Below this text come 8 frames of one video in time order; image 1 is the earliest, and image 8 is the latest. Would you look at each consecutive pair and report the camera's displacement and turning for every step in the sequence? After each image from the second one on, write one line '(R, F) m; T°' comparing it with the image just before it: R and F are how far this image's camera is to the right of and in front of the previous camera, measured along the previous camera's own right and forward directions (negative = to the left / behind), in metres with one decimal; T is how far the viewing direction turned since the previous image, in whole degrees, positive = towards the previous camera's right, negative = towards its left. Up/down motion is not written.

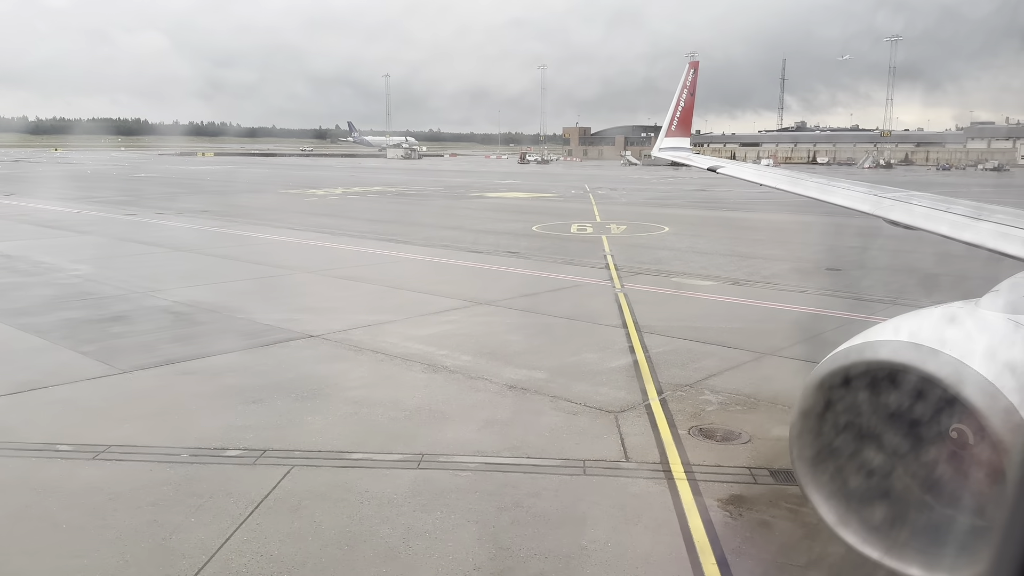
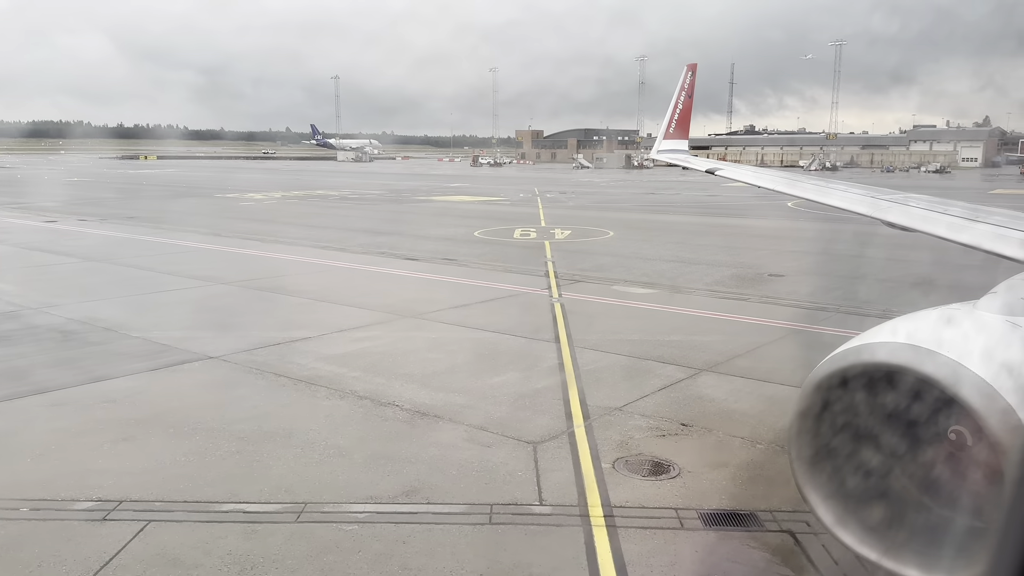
(+0.5, +0.9) m; +3°
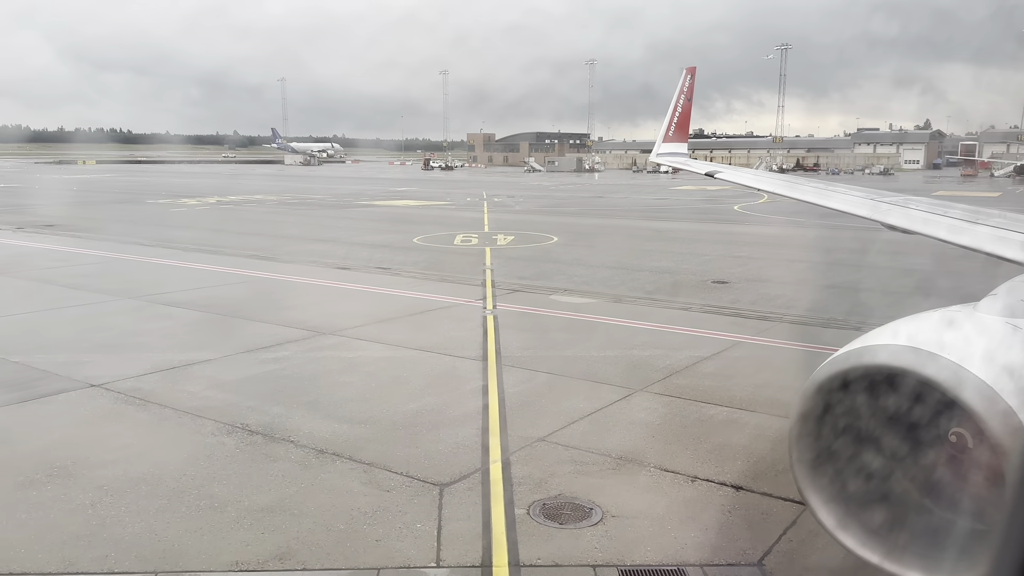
(+0.4, +0.9) m; +3°
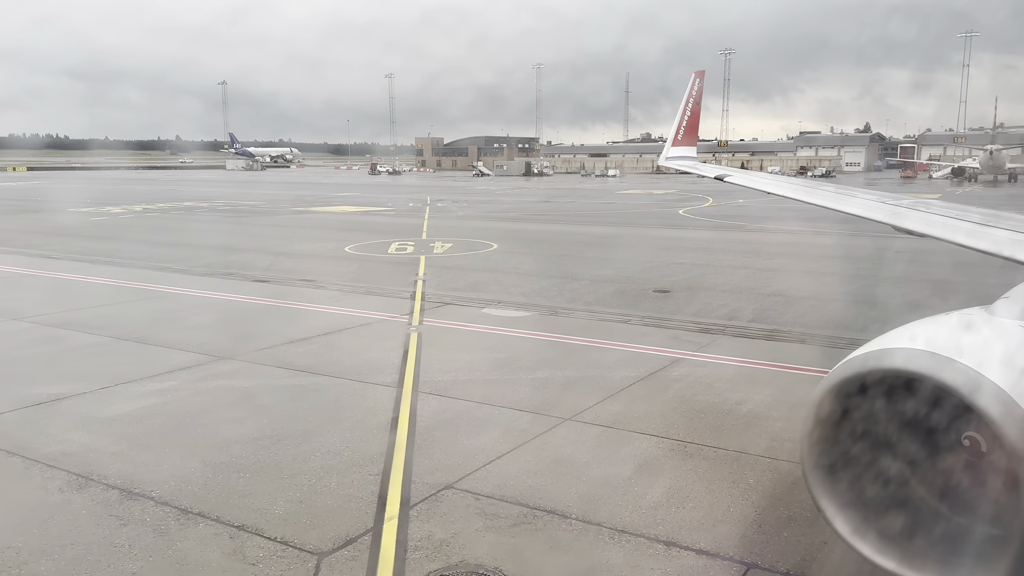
(+0.4, +1.0) m; +3°
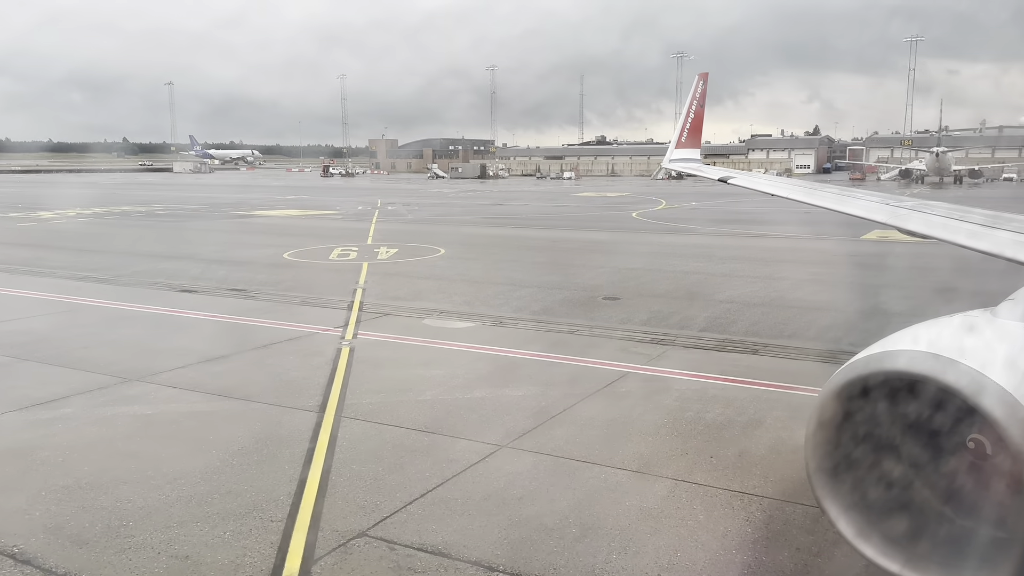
(+0.3, +0.7) m; +3°
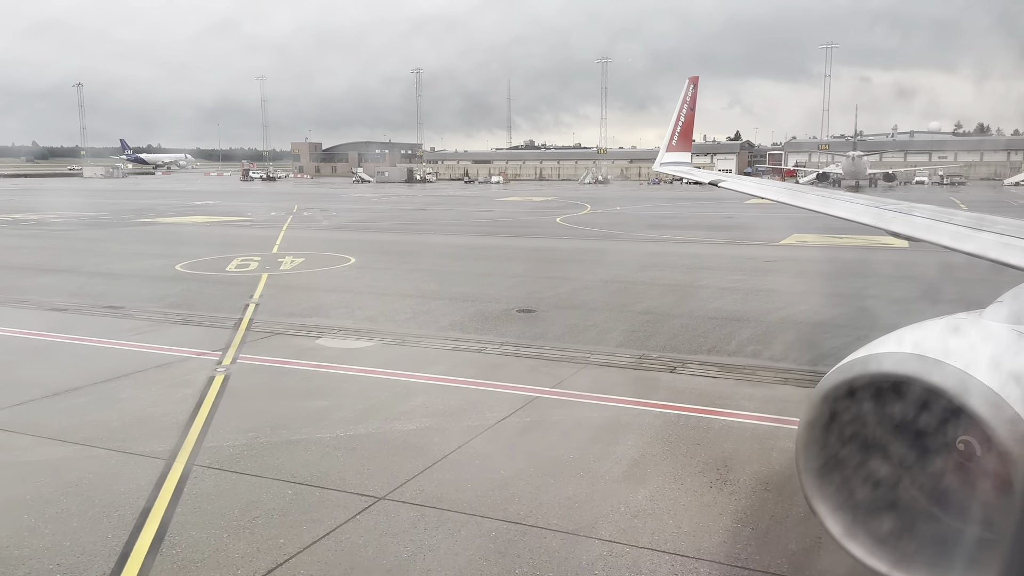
(+0.5, +1.0) m; +5°
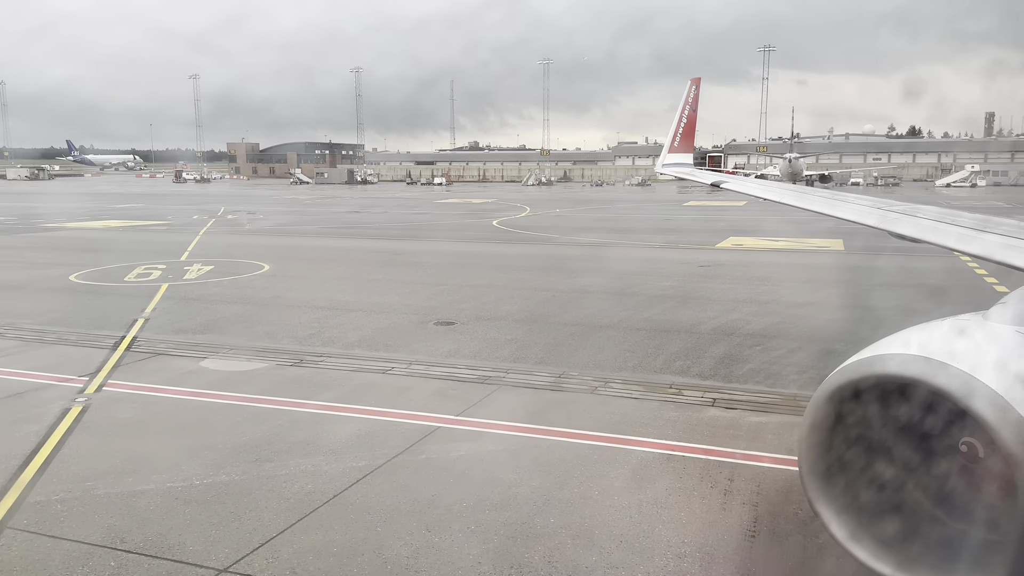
(+0.5, +1.0) m; +4°
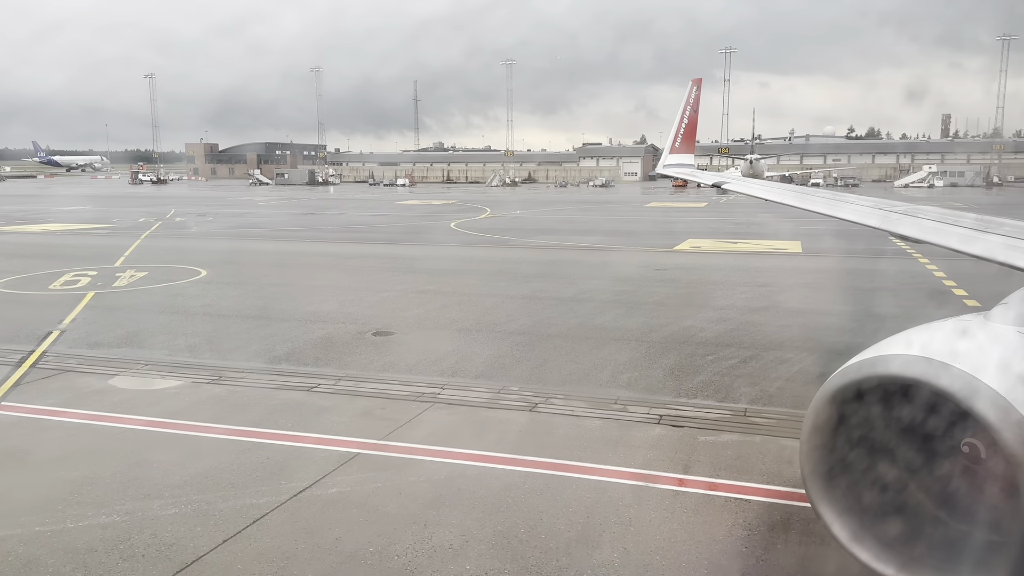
(+0.4, +0.7) m; +2°
